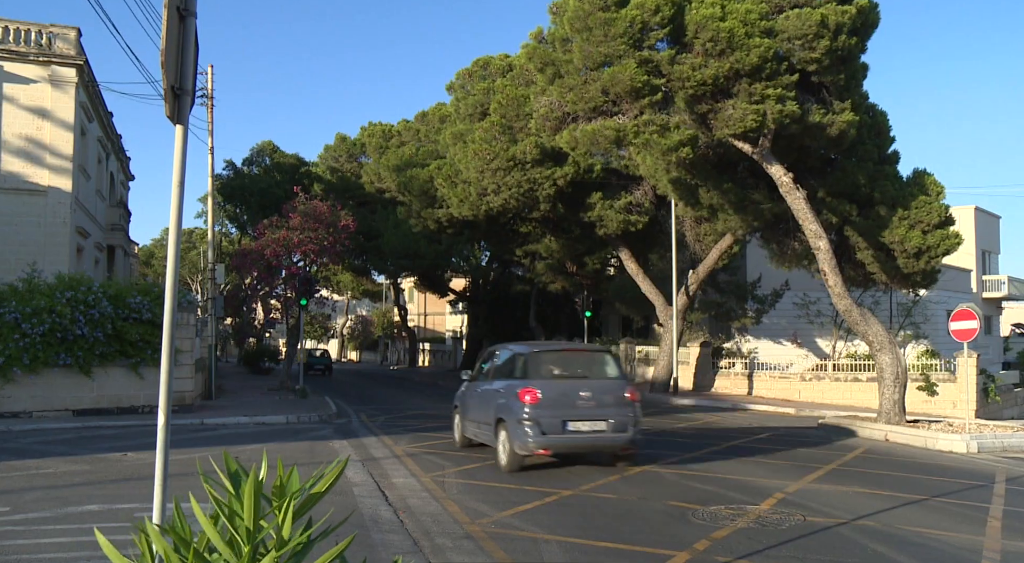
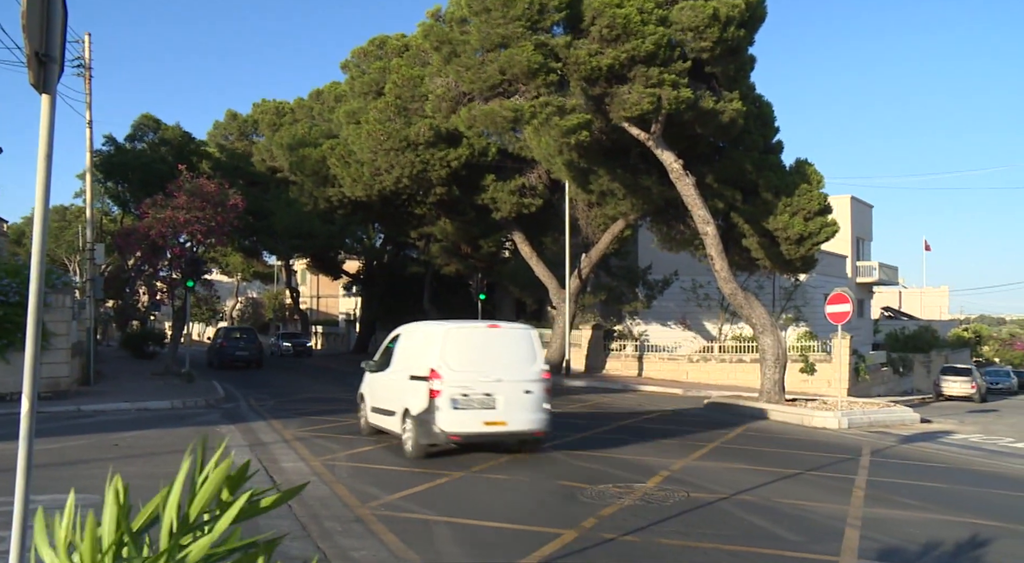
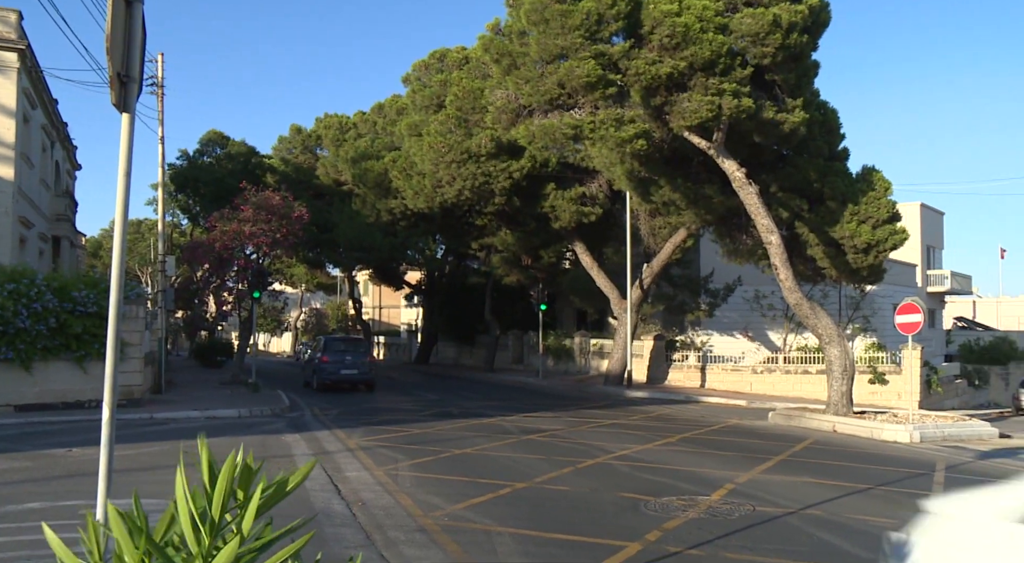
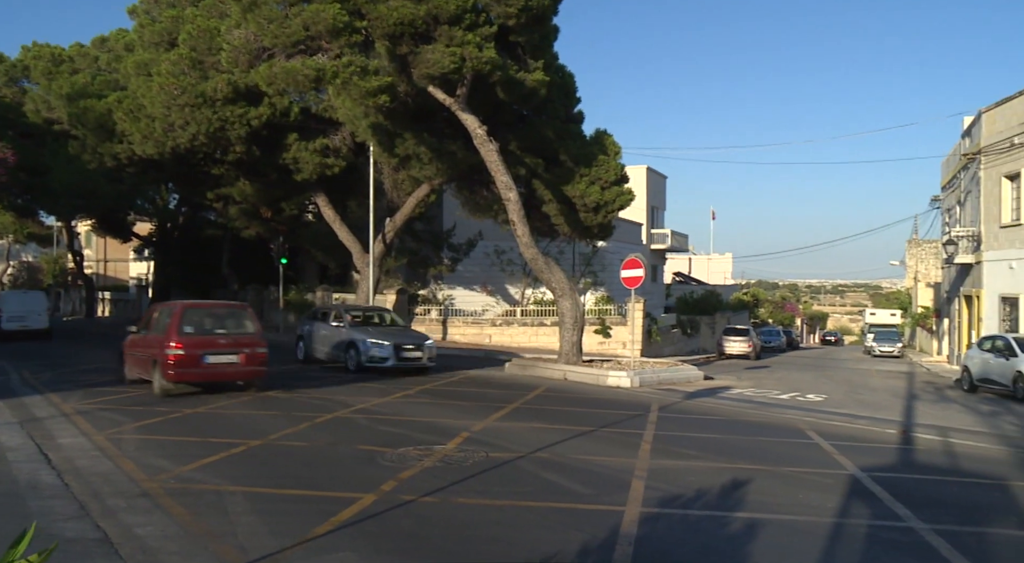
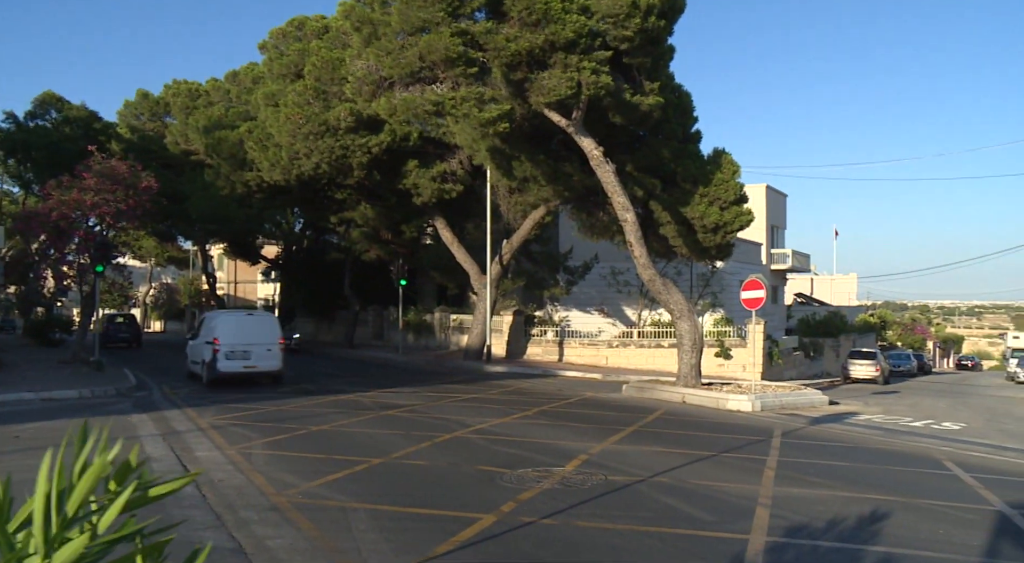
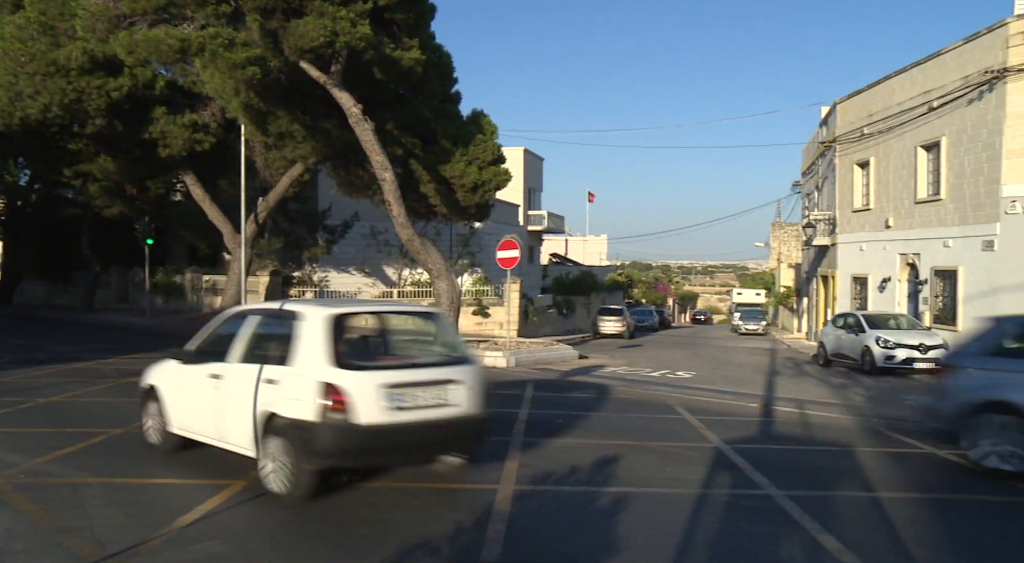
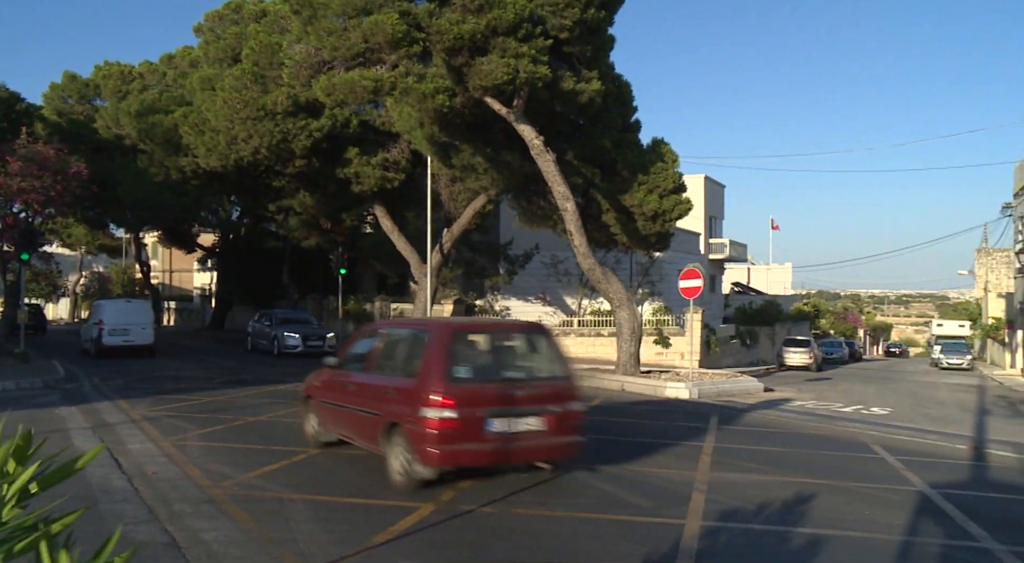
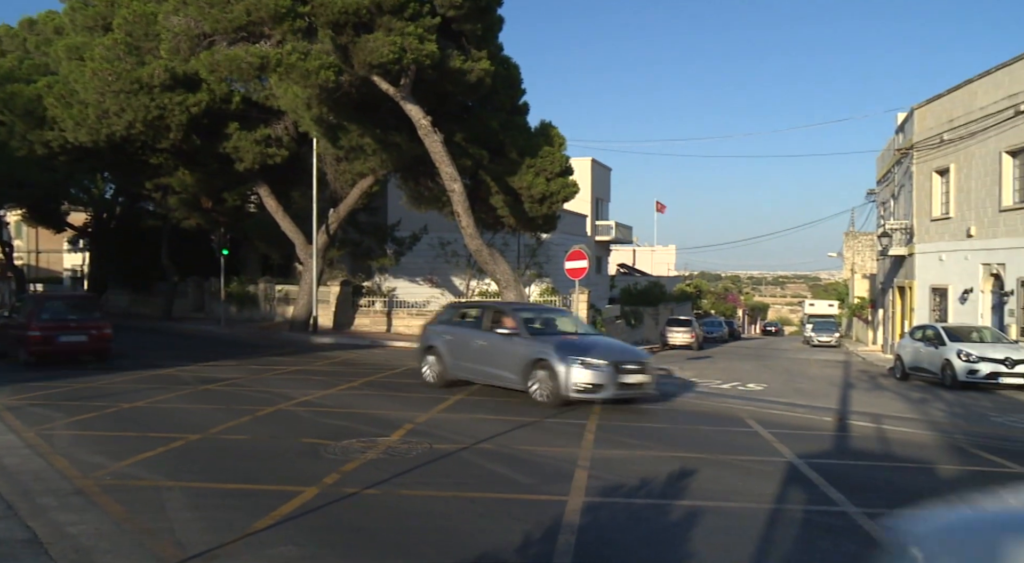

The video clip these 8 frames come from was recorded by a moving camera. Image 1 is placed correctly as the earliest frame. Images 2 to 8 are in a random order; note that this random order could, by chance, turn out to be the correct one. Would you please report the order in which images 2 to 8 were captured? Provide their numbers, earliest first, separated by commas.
3, 2, 5, 7, 4, 8, 6
